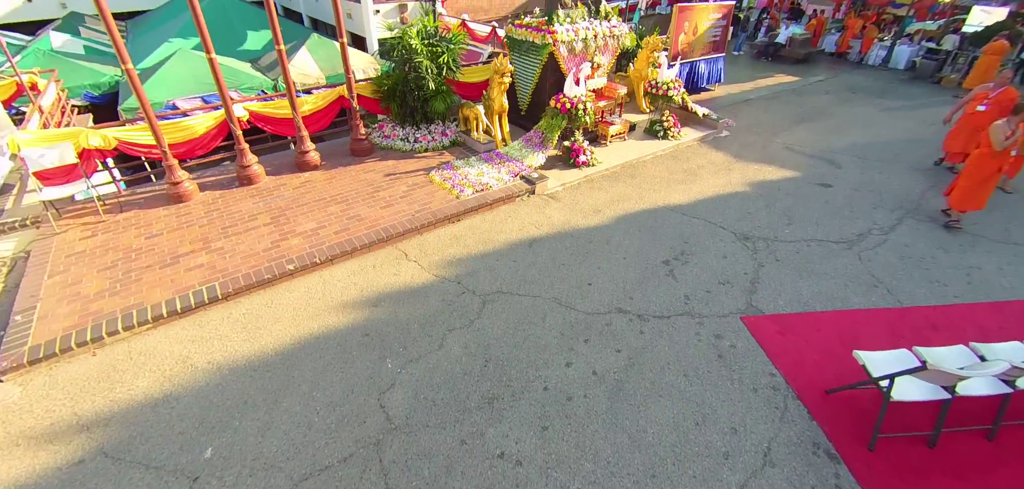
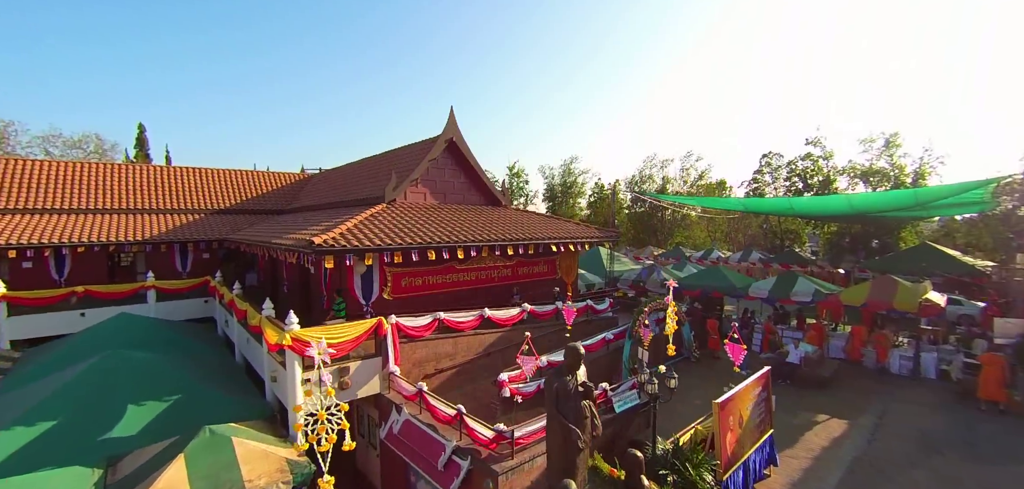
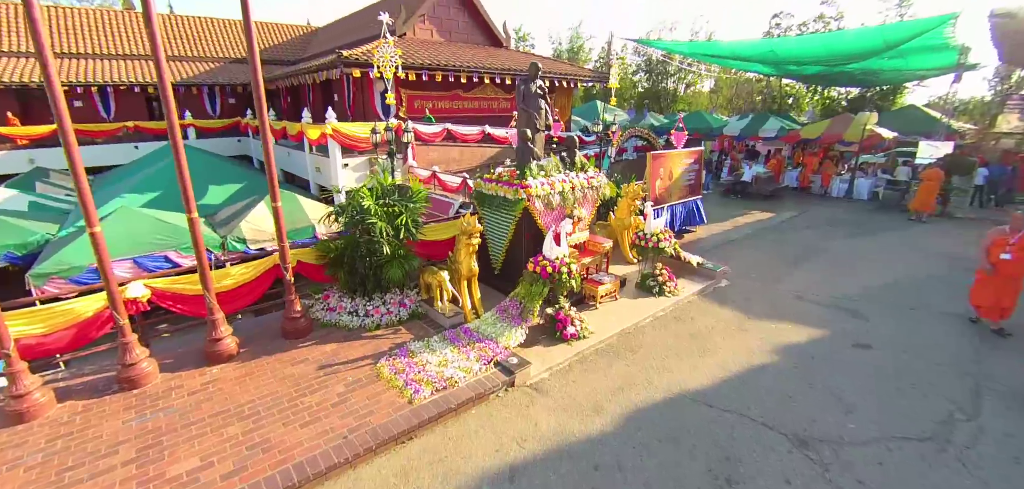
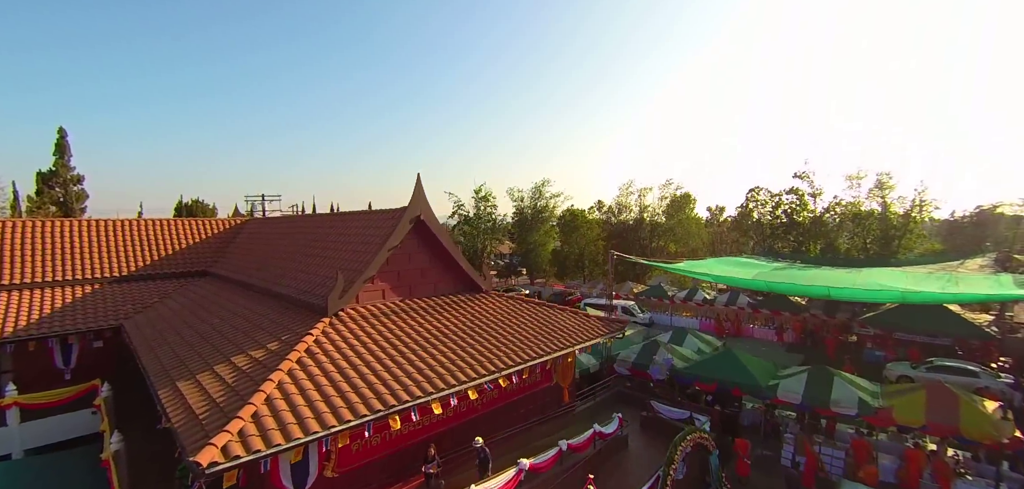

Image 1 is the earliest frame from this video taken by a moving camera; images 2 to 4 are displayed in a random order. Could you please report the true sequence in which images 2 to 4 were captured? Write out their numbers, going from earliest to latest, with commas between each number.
3, 2, 4
